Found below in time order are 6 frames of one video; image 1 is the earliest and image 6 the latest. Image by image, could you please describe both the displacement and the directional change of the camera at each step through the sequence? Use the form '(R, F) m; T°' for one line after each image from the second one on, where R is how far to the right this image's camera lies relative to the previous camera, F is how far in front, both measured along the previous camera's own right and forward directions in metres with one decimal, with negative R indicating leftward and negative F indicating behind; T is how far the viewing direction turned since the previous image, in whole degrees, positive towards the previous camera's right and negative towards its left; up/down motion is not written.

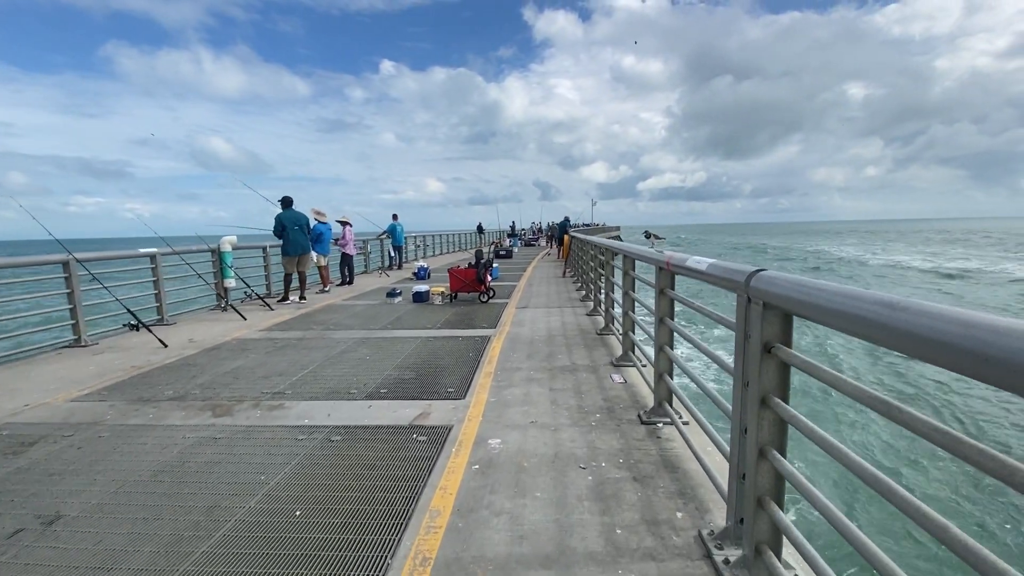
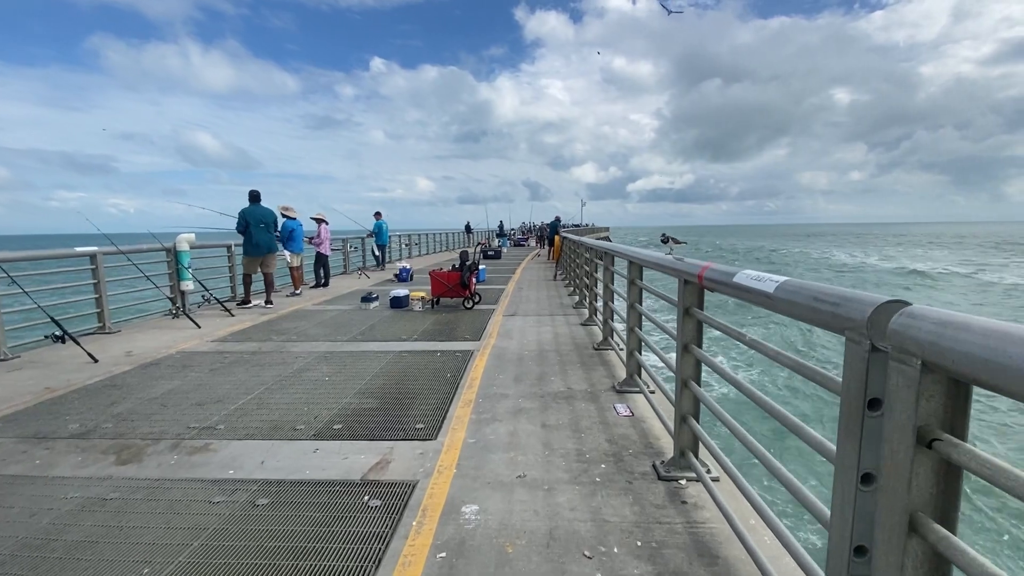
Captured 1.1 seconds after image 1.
(0.0, +0.9) m; +1°
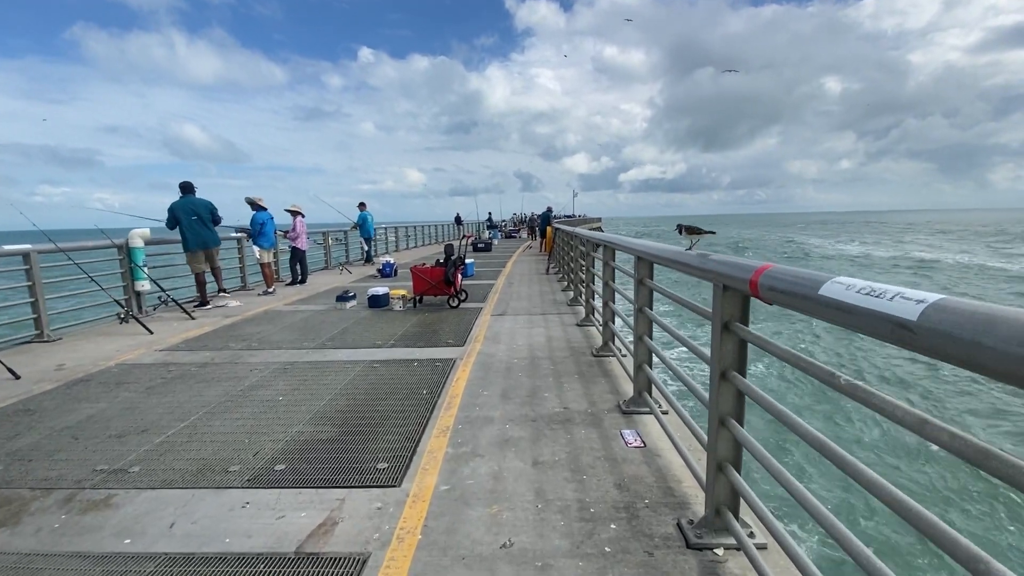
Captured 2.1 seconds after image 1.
(+0.1, +0.8) m; +1°
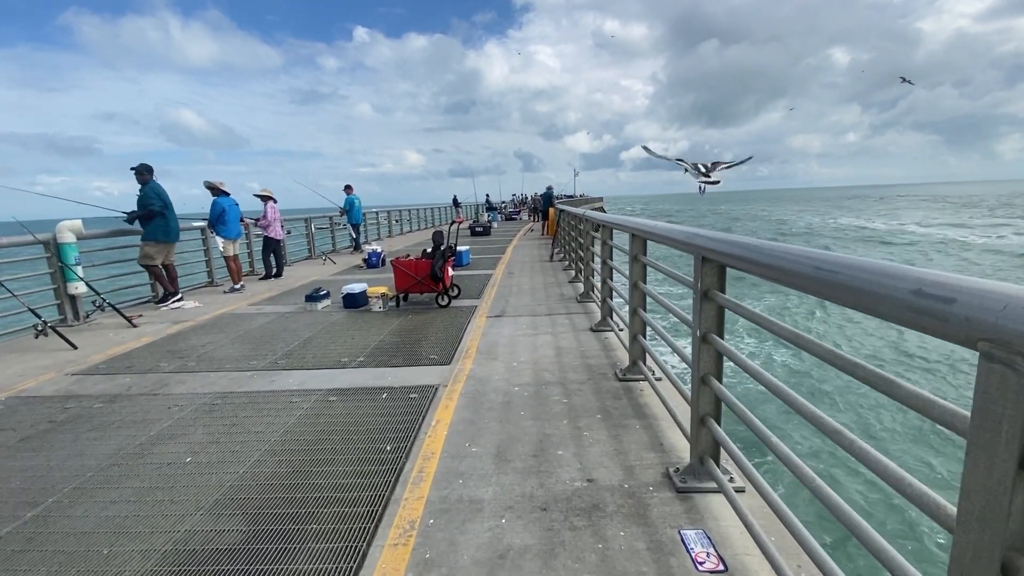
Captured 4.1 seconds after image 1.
(0.0, +1.4) m; 0°
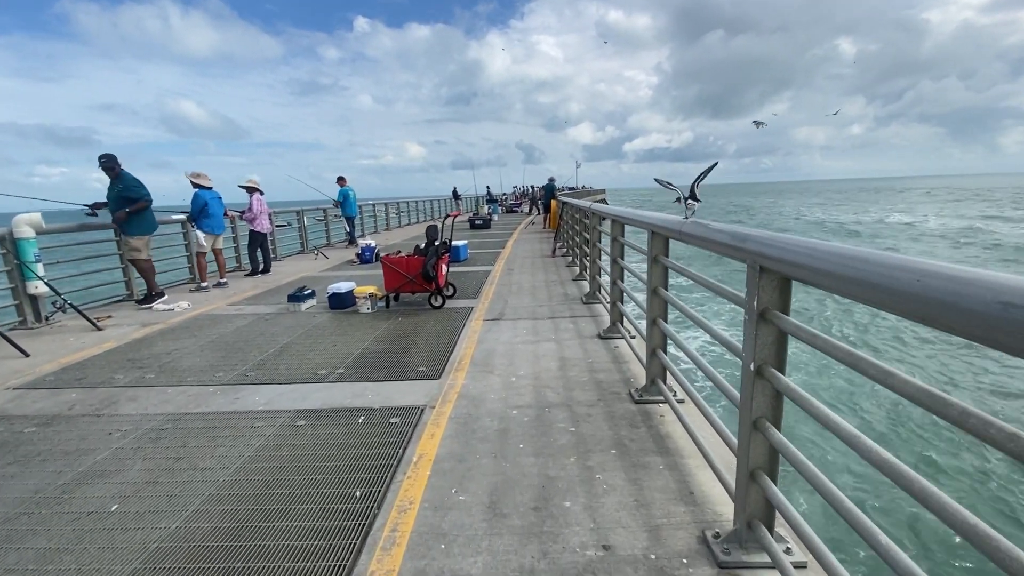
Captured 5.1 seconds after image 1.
(0.0, +0.6) m; 0°
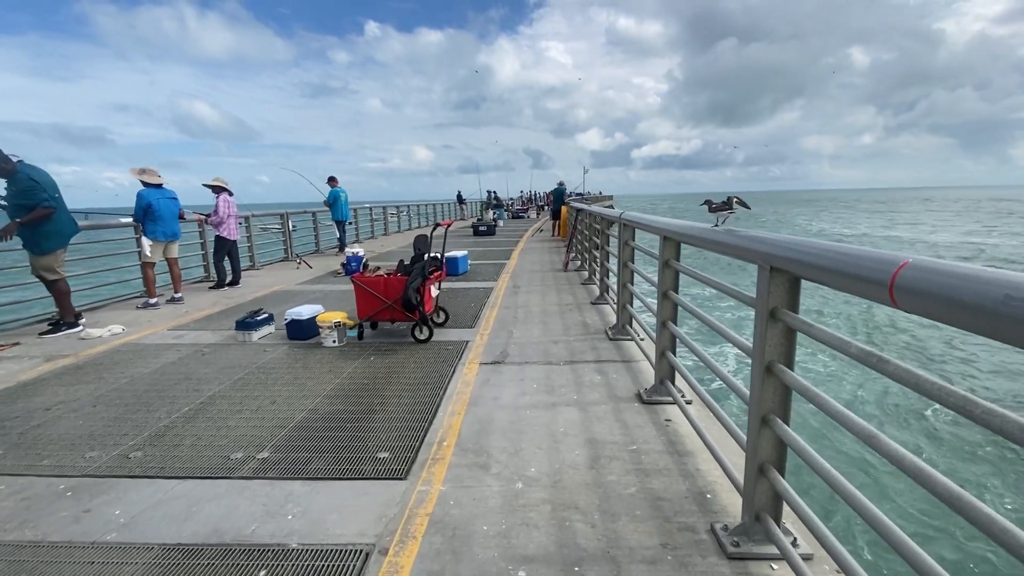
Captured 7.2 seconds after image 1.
(0.0, +1.5) m; -1°
